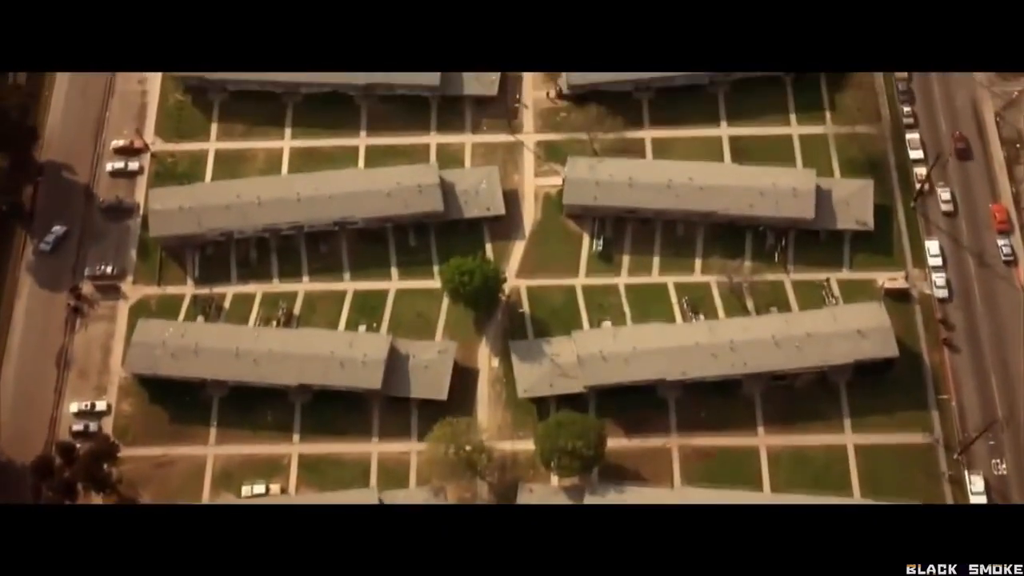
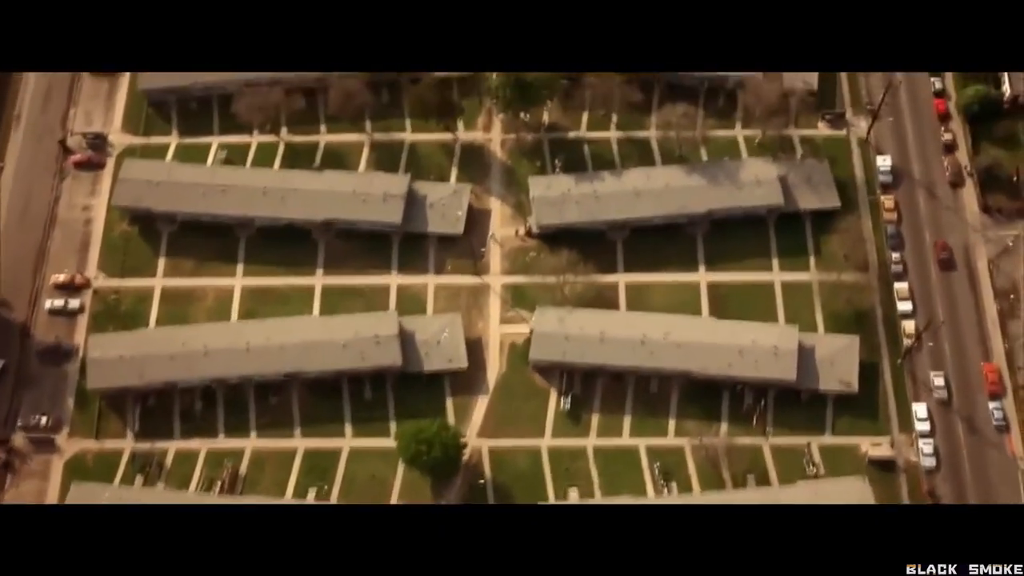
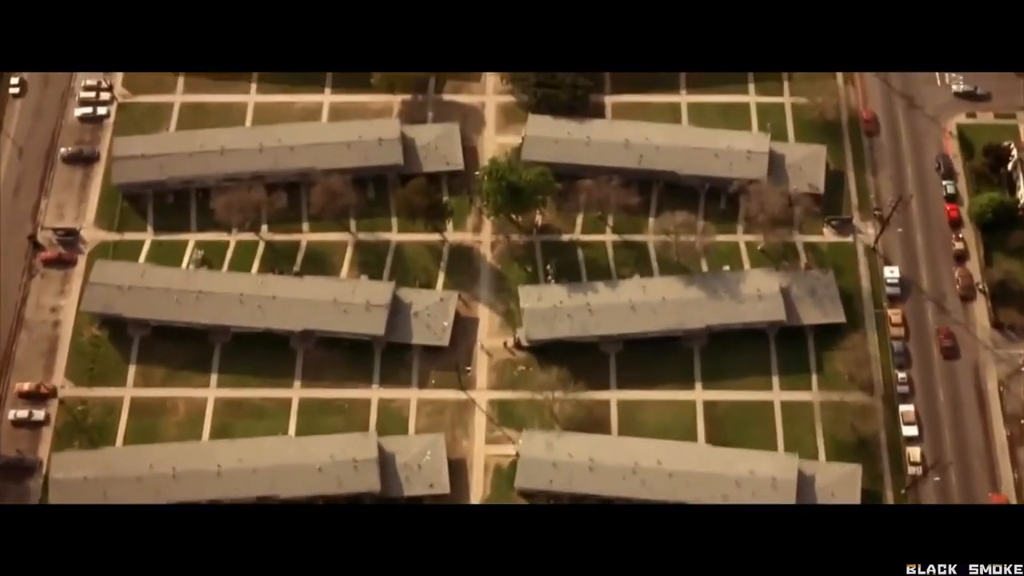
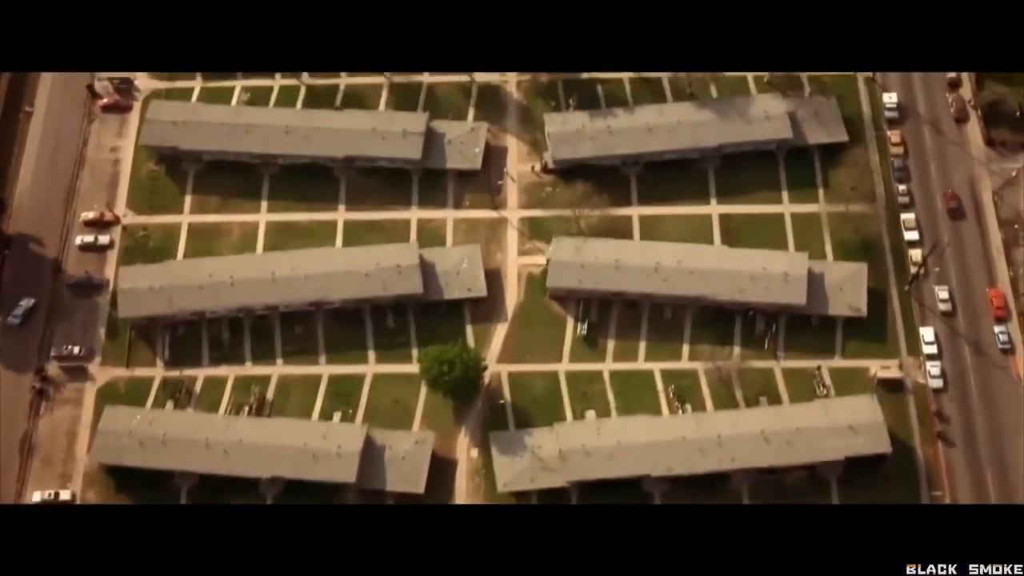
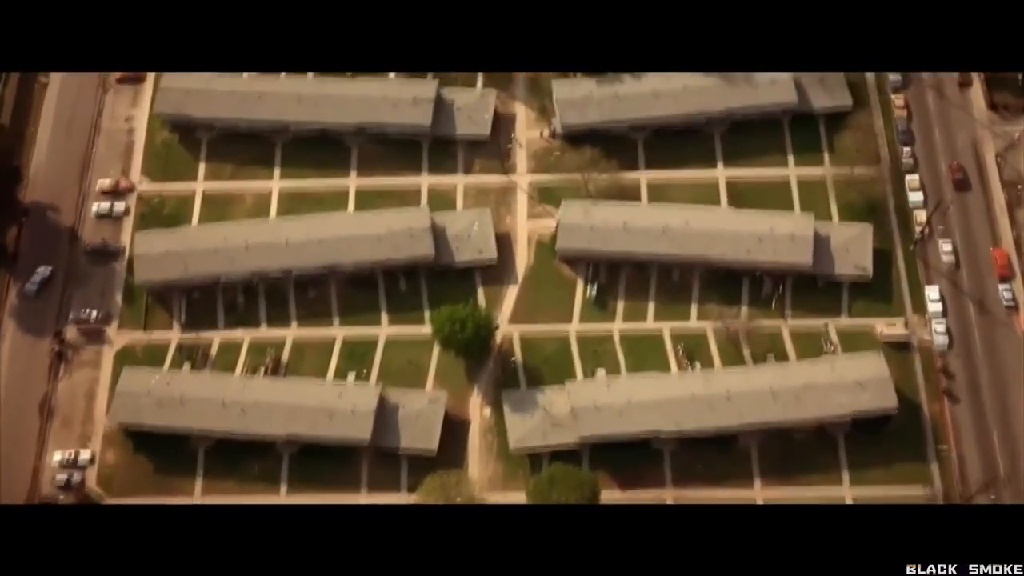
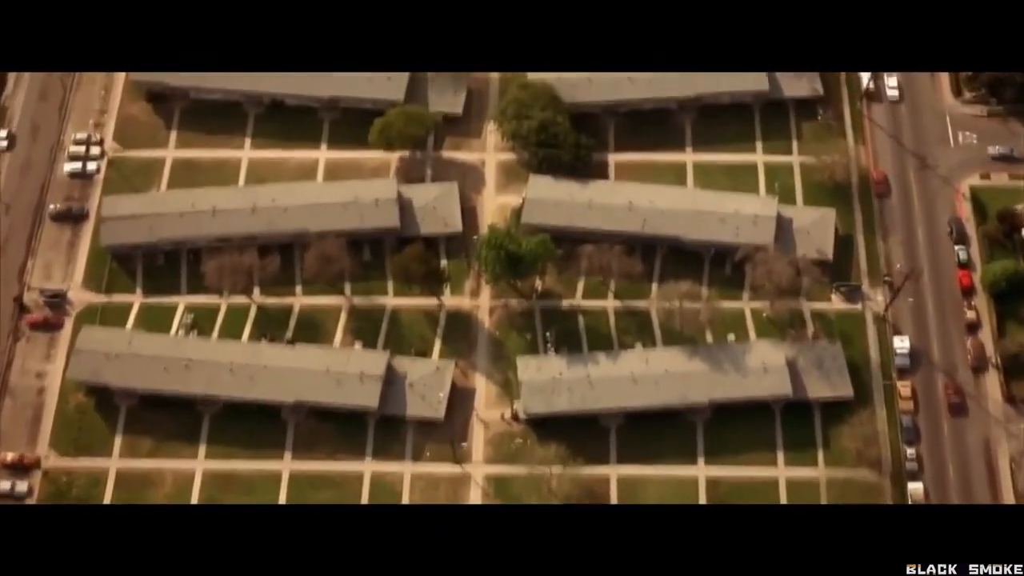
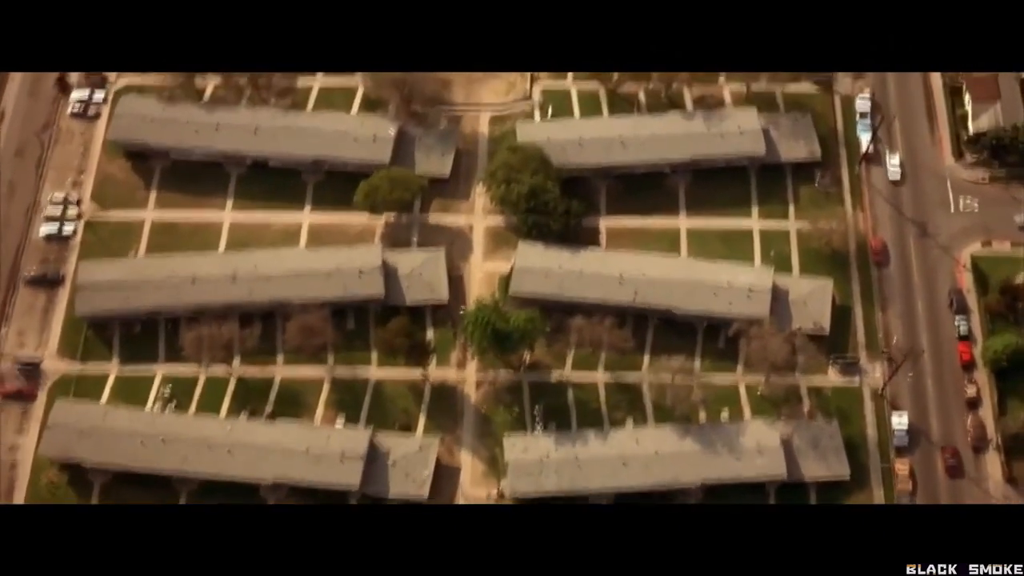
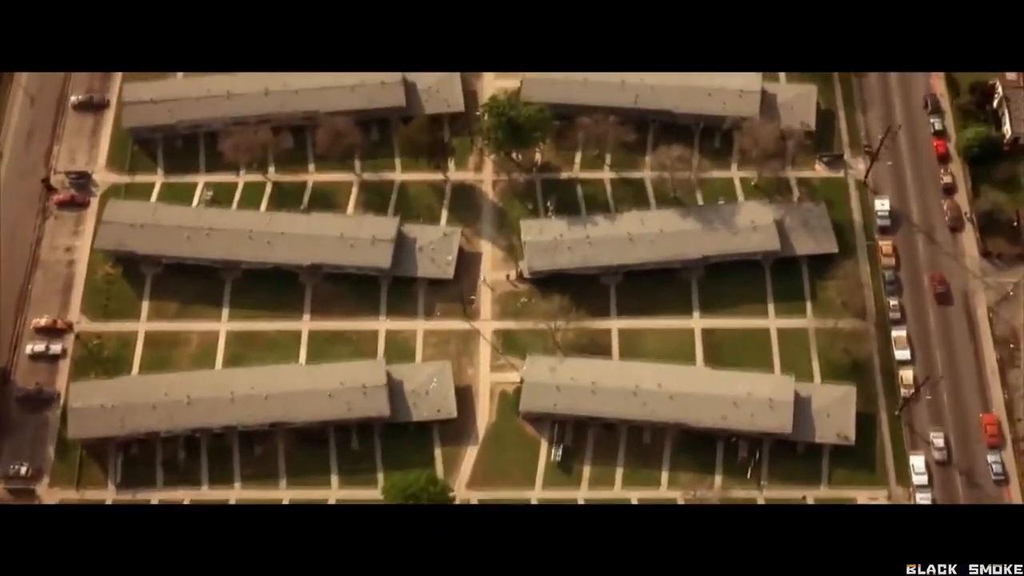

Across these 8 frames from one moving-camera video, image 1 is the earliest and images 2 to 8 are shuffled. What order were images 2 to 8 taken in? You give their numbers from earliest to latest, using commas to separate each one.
5, 4, 2, 8, 3, 6, 7
